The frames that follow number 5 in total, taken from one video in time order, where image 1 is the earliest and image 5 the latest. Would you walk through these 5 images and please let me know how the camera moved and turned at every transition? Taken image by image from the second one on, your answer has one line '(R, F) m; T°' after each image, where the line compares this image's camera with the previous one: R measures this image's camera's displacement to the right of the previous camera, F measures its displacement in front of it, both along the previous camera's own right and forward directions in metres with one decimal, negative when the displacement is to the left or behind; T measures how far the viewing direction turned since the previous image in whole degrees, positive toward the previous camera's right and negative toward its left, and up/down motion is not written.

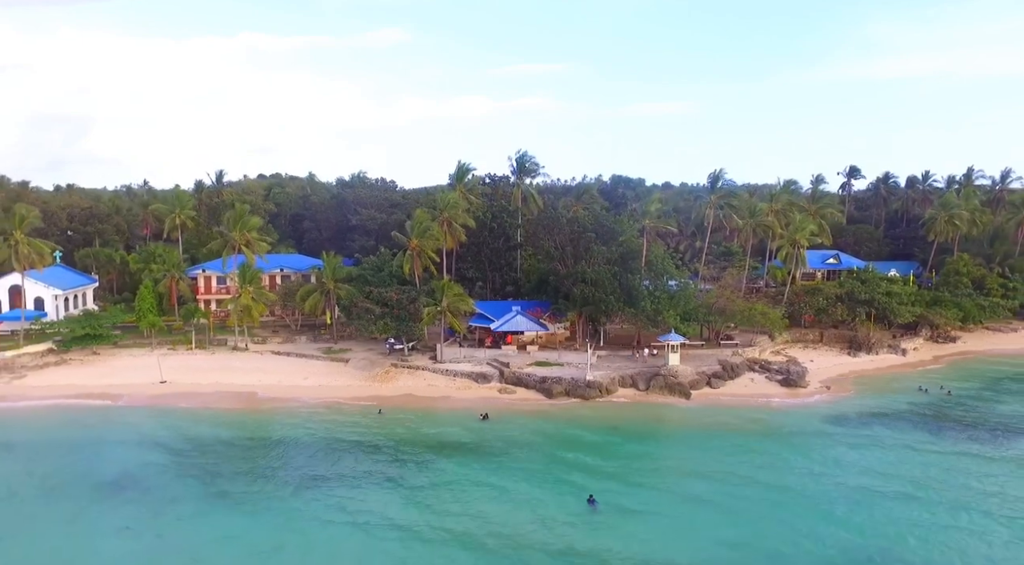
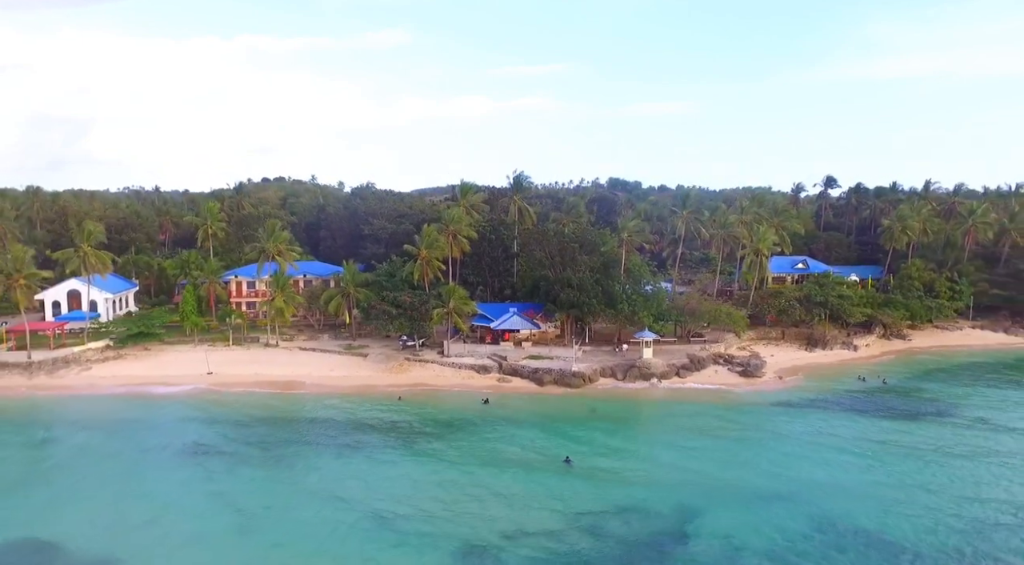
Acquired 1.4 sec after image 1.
(+0.2, -6.3) m; 0°
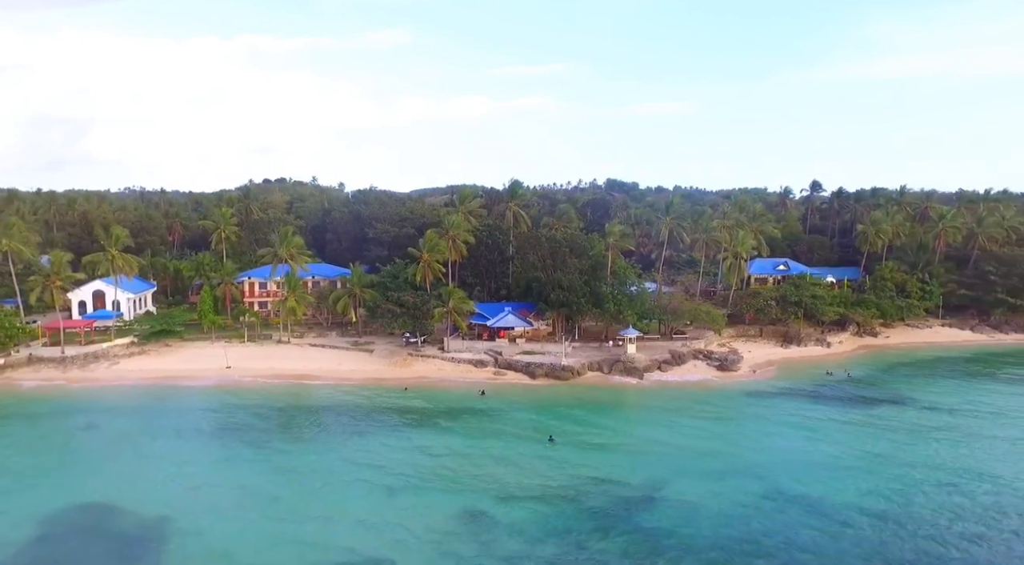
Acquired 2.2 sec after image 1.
(+0.4, -3.8) m; 0°
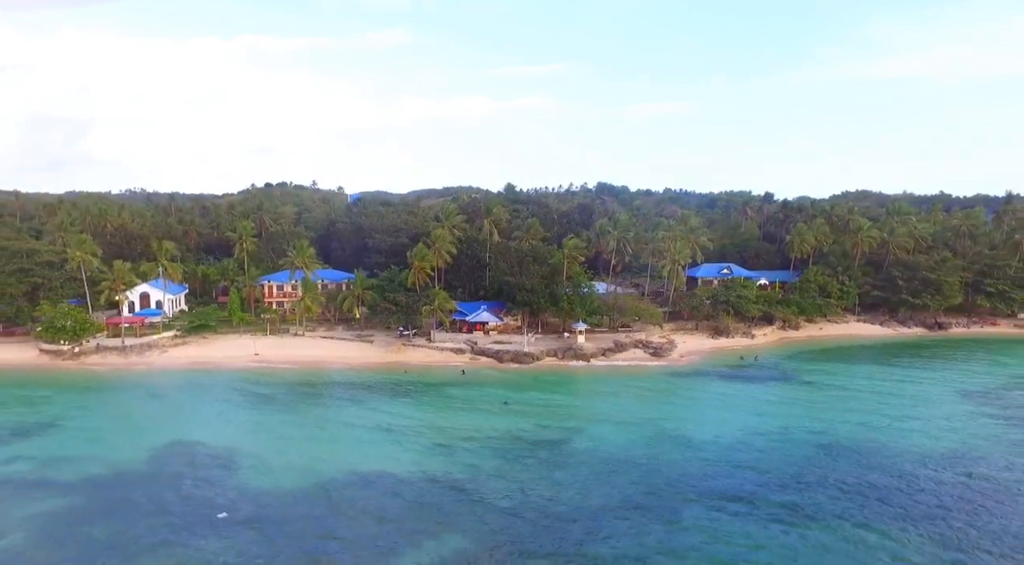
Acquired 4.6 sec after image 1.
(+2.4, -11.4) m; 0°
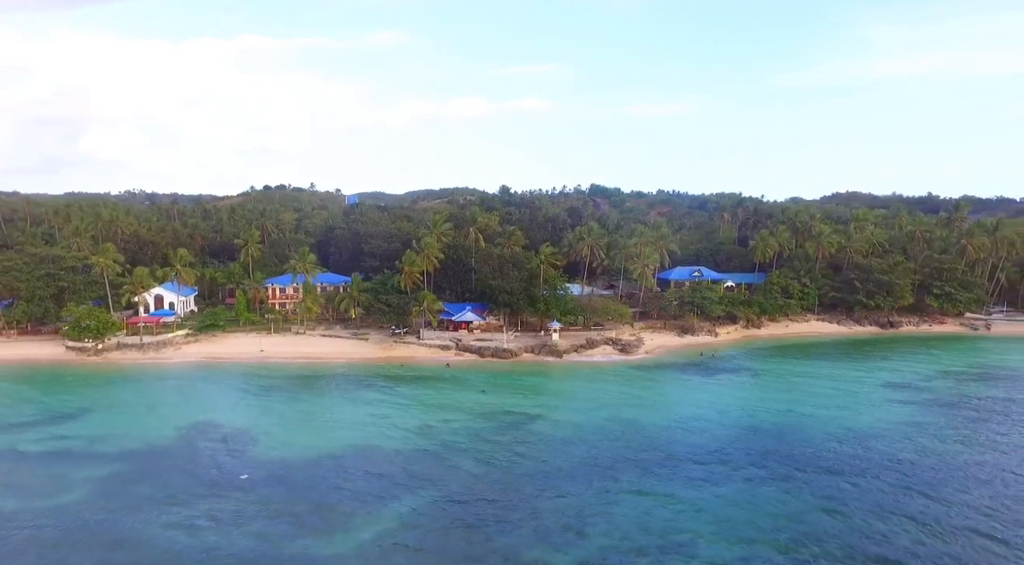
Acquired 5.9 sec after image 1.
(+1.7, -6.1) m; 0°
